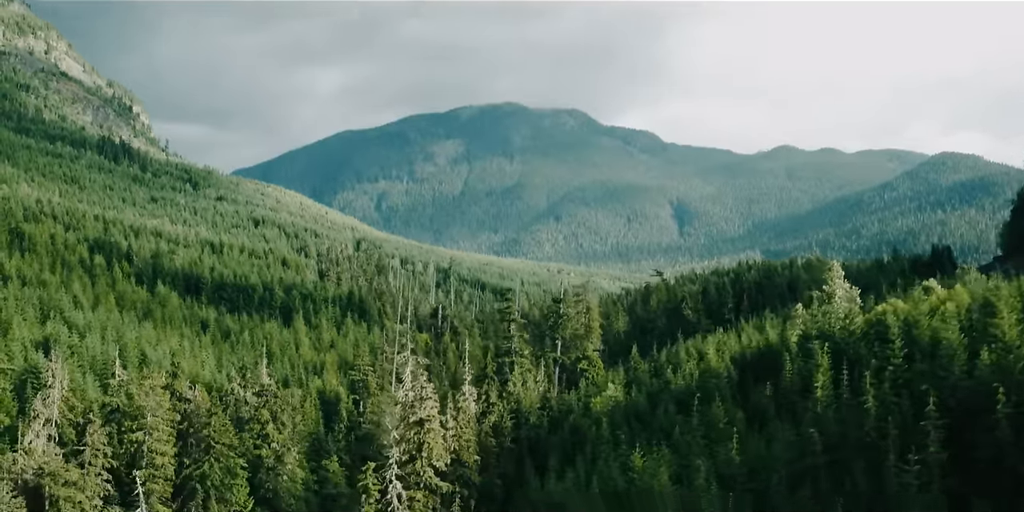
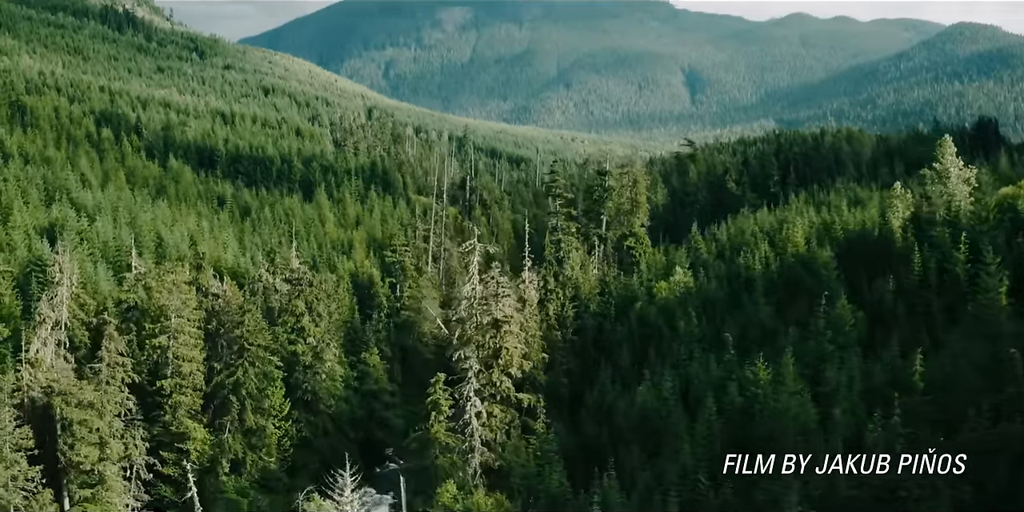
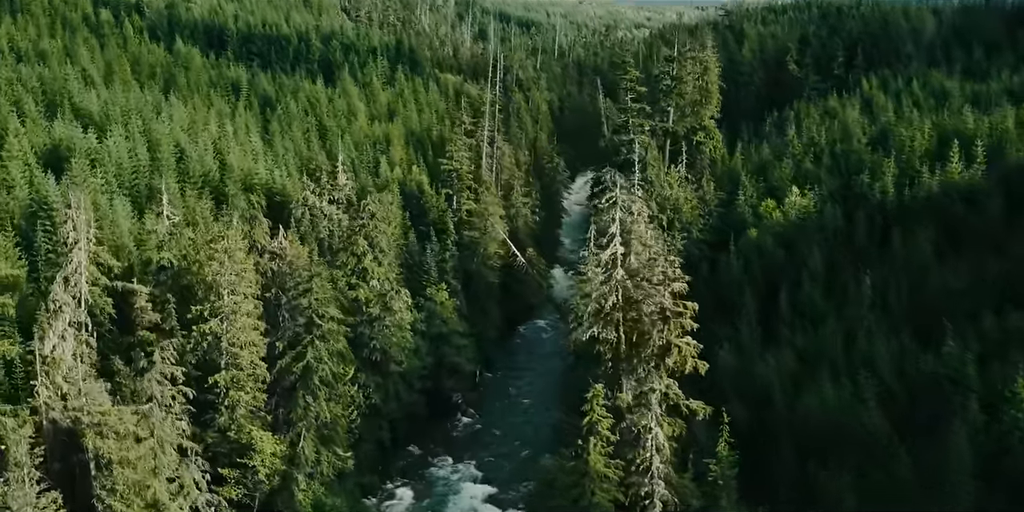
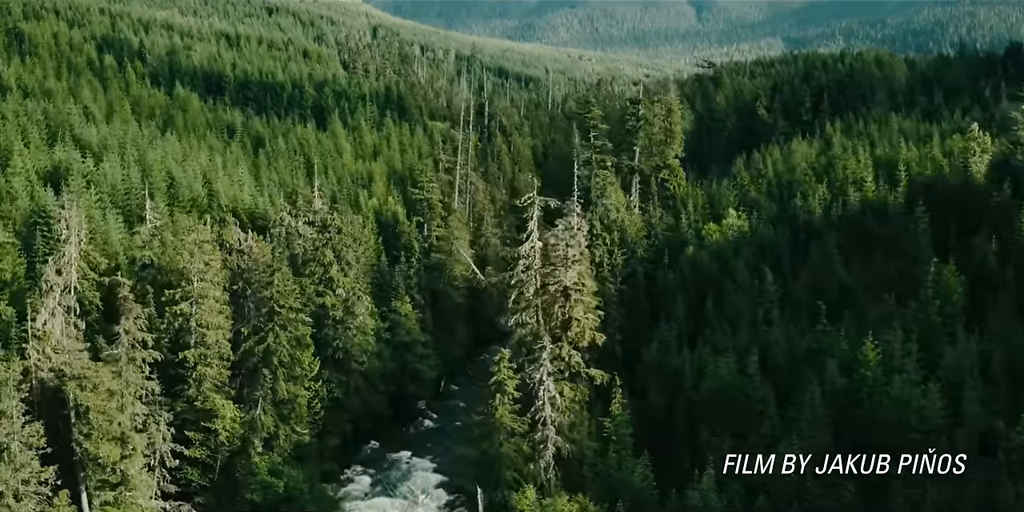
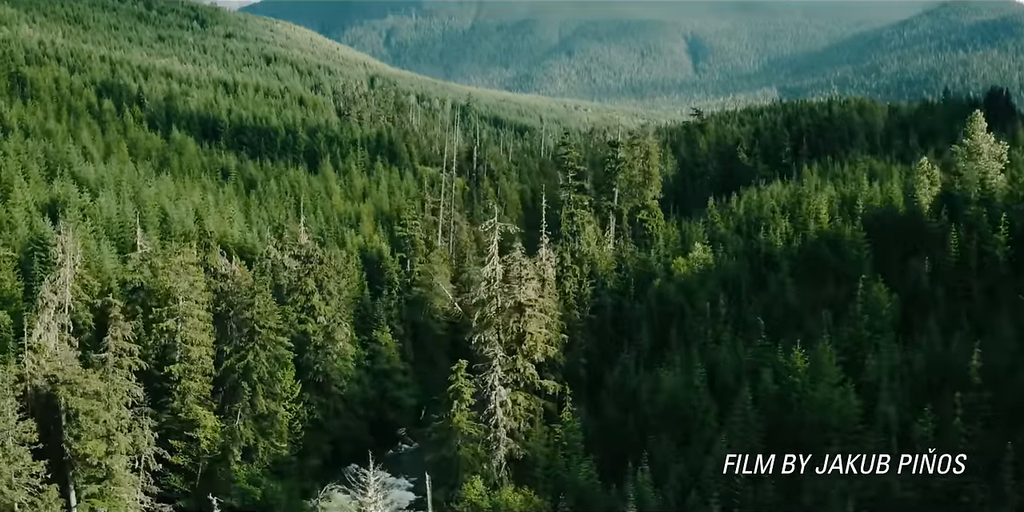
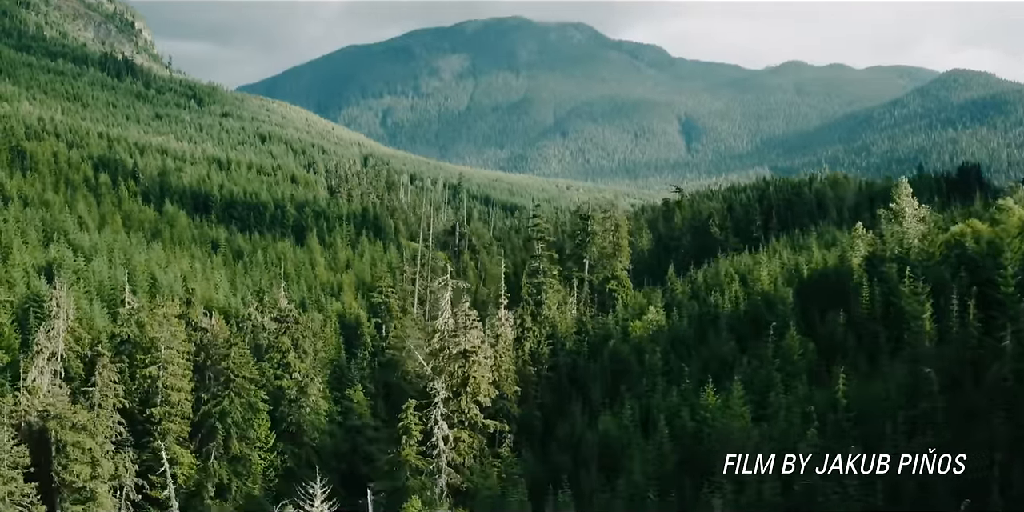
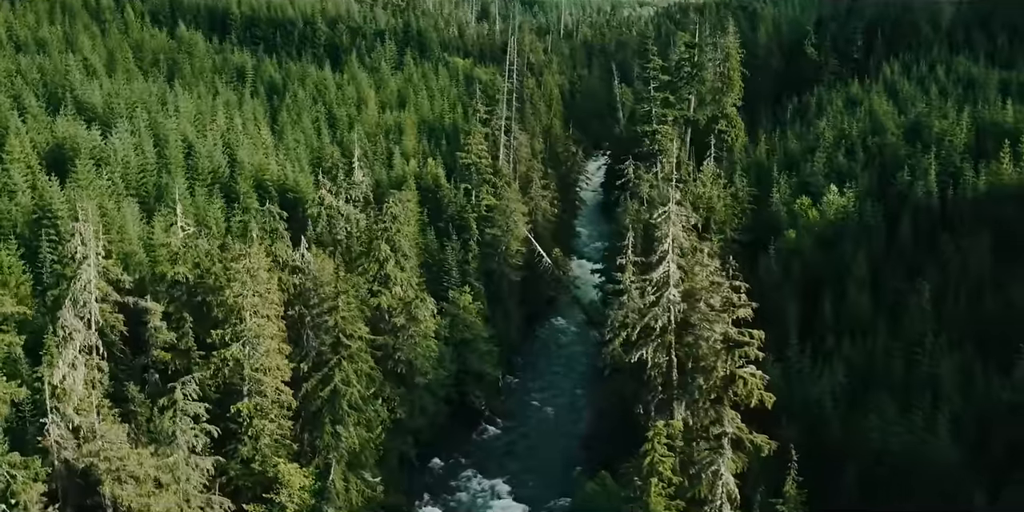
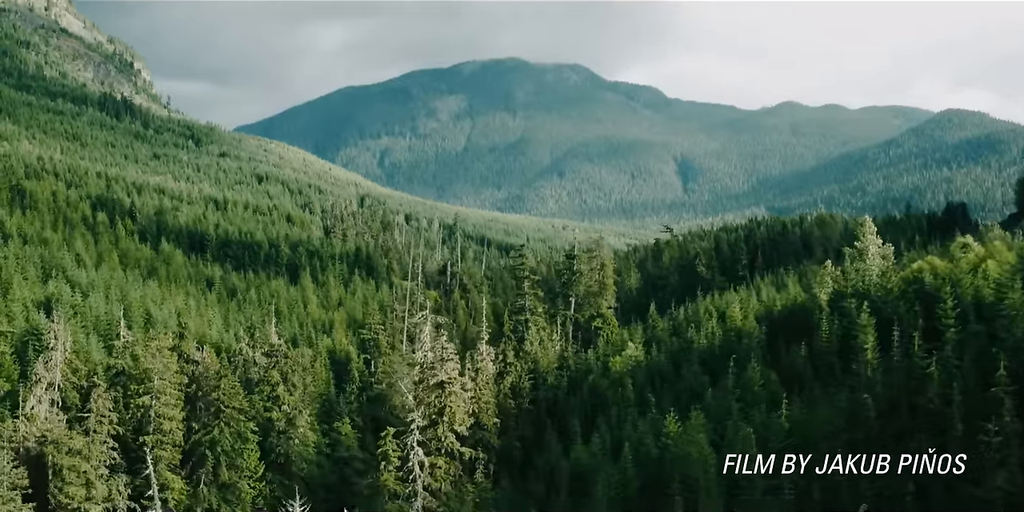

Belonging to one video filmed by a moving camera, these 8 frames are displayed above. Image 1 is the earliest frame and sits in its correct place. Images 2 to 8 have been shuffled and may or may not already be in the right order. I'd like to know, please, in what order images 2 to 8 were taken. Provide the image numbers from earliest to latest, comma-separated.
8, 6, 2, 5, 4, 3, 7
